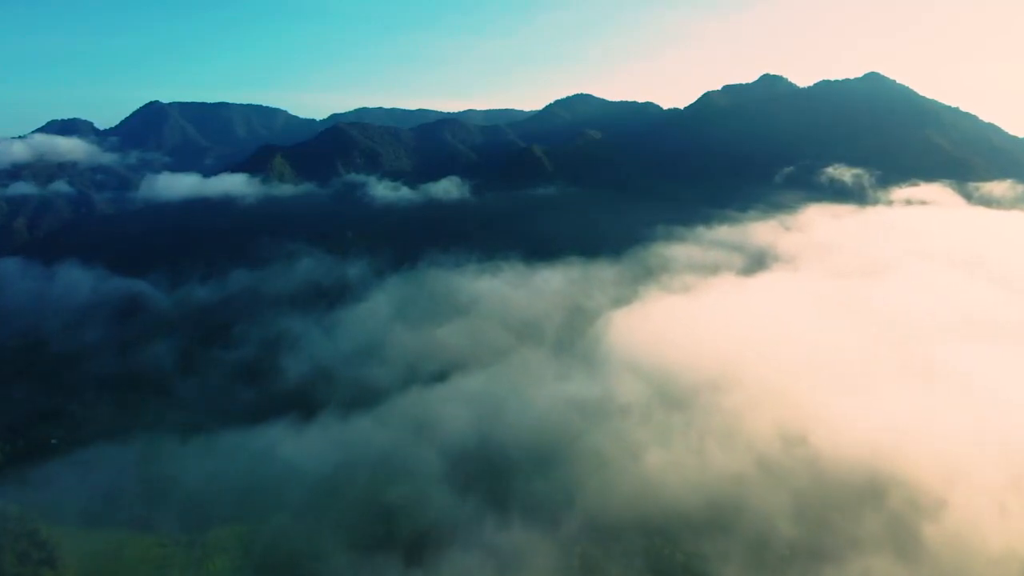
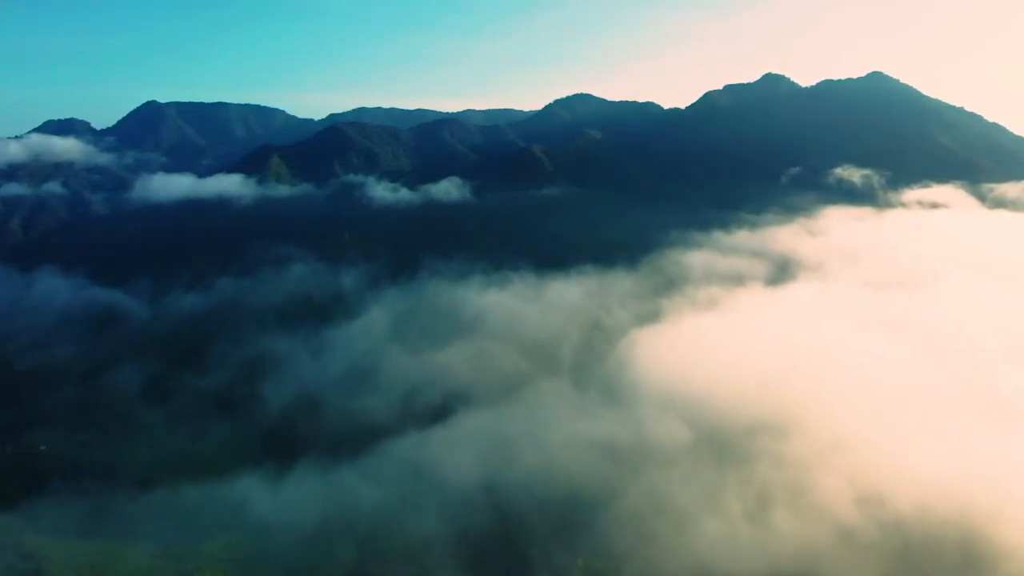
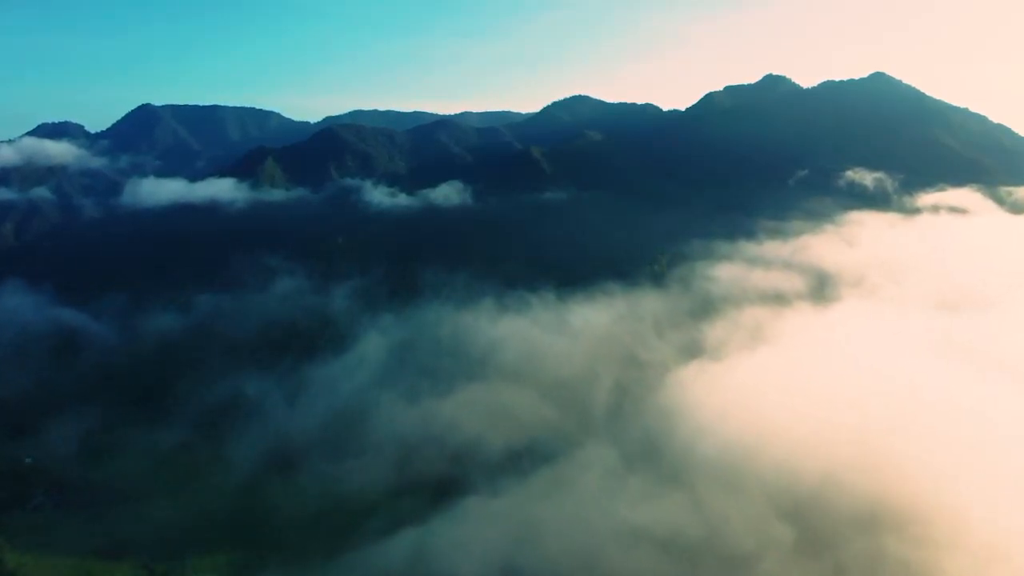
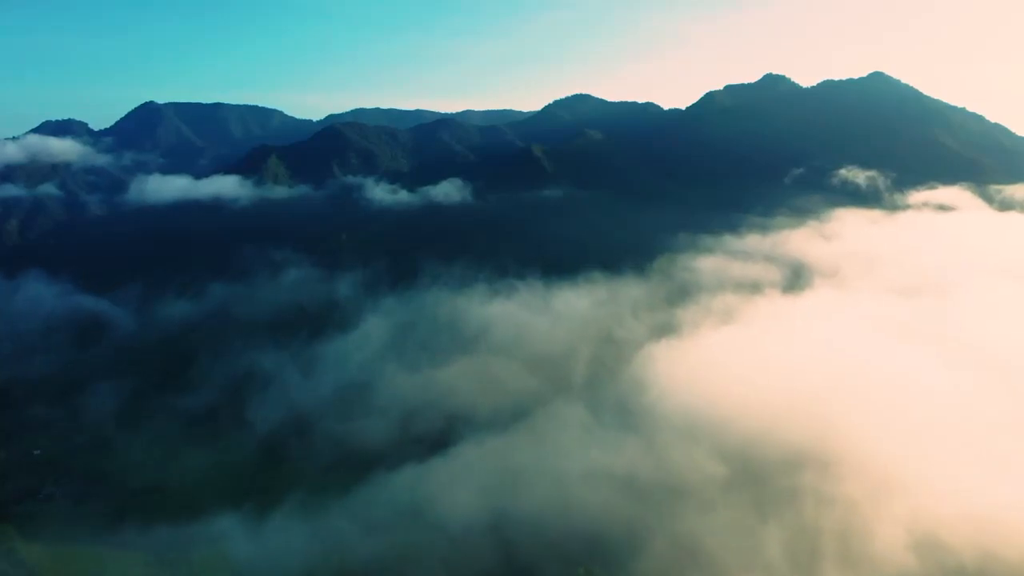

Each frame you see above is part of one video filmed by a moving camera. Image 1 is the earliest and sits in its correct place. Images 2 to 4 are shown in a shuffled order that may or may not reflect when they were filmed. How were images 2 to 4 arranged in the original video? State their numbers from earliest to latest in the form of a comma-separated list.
2, 4, 3
